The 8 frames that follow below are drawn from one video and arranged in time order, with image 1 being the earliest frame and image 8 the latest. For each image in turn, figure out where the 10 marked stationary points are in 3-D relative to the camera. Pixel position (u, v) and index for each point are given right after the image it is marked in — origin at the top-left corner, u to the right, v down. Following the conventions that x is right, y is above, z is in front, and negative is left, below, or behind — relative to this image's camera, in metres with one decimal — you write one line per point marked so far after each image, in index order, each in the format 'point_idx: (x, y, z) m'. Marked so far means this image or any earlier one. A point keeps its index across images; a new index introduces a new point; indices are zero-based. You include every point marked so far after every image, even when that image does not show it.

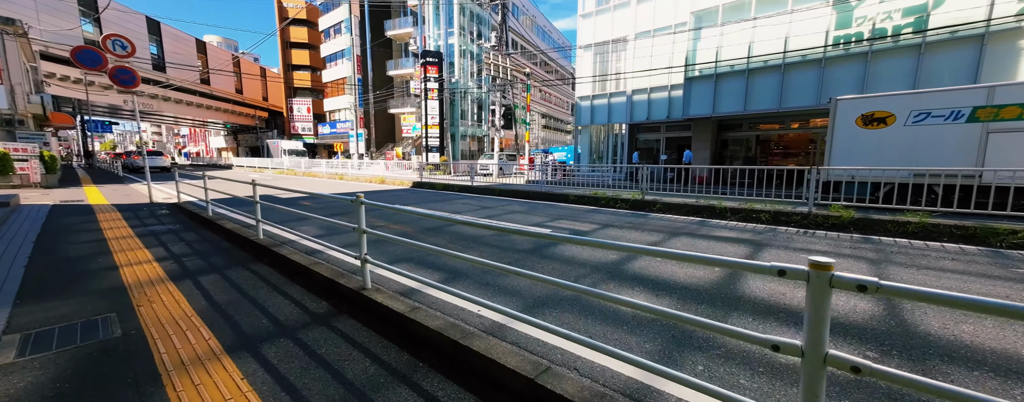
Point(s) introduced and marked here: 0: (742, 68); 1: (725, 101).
0: (+9.0, +5.1, +14.0) m
1: (+8.6, +4.0, +14.6) m
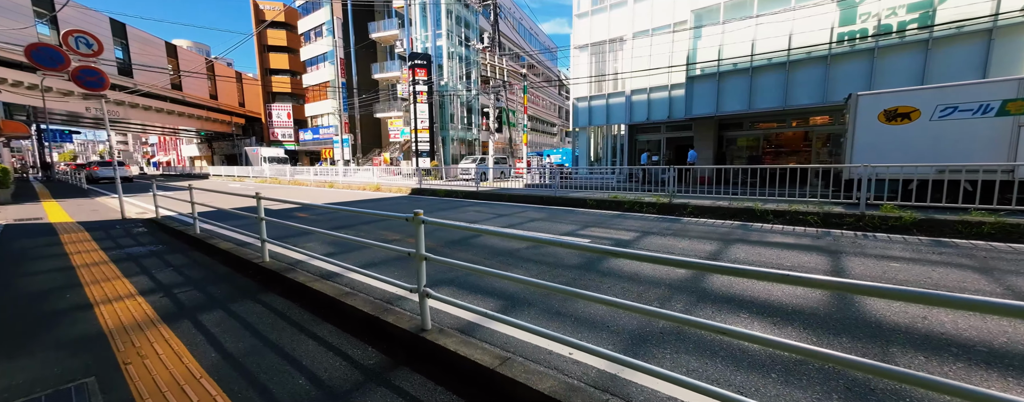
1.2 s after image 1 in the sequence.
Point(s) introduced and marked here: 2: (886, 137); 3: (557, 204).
0: (+9.0, +5.2, +13.9) m
1: (+8.6, +4.0, +14.5) m
2: (+8.2, +1.4, +8.0) m
3: (+1.2, -0.1, +10.3) m
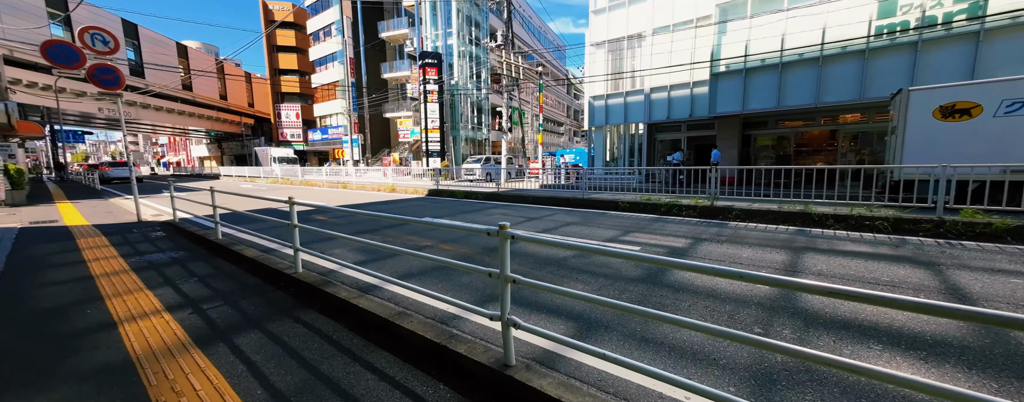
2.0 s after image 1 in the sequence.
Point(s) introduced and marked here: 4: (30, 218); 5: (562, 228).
0: (+9.7, +5.1, +13.4) m
1: (+9.3, +4.0, +14.0) m
2: (+8.8, +1.4, +7.5) m
3: (+1.8, -0.1, +9.9) m
4: (-13.1, -0.5, +10.0) m
5: (+0.9, -0.5, +6.7) m
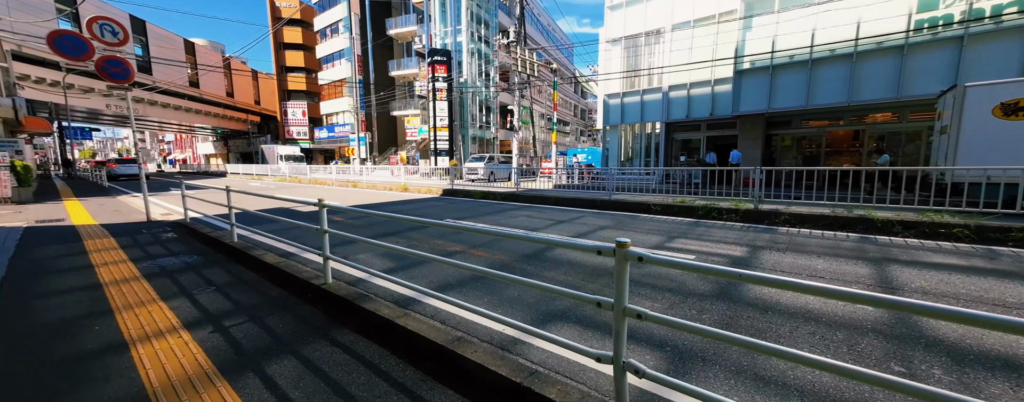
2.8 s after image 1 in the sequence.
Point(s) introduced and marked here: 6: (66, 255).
0: (+10.3, +5.0, +12.9) m
1: (+10.0, +3.9, +13.5) m
2: (+9.3, +1.3, +7.0) m
3: (+2.4, -0.2, +9.5) m
4: (-12.6, -0.4, +9.7) m
5: (+1.5, -0.5, +6.2) m
6: (-6.7, -0.8, +5.5) m
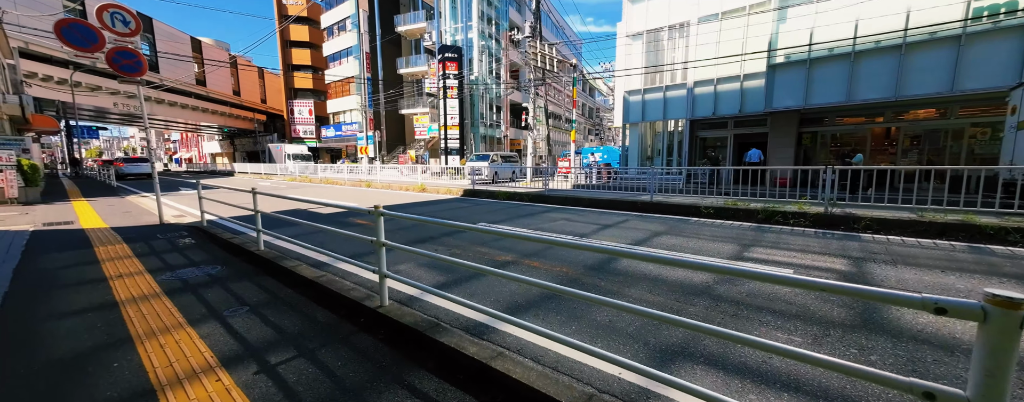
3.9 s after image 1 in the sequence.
0: (+11.1, +5.0, +12.2) m
1: (+10.8, +3.9, +12.8) m
2: (+10.1, +1.2, +6.3) m
3: (+3.2, -0.2, +8.9) m
4: (-11.8, -0.4, +9.2) m
5: (+2.2, -0.6, +5.7) m
6: (-5.9, -0.9, +4.9) m
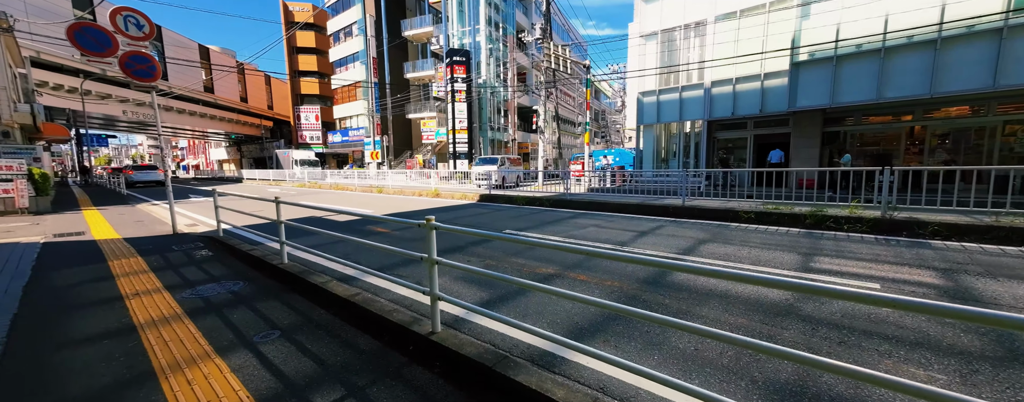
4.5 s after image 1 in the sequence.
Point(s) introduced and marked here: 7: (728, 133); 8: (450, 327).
0: (+11.7, +5.0, +11.8) m
1: (+11.4, +3.8, +12.4) m
2: (+10.6, +1.2, +5.9) m
3: (+3.7, -0.3, +8.5) m
4: (-11.2, -0.7, +9.0) m
5: (+2.8, -0.7, +5.3) m
6: (-5.4, -1.0, +4.6) m
7: (+9.8, +3.1, +16.6) m
8: (-0.5, -1.0, +3.0) m
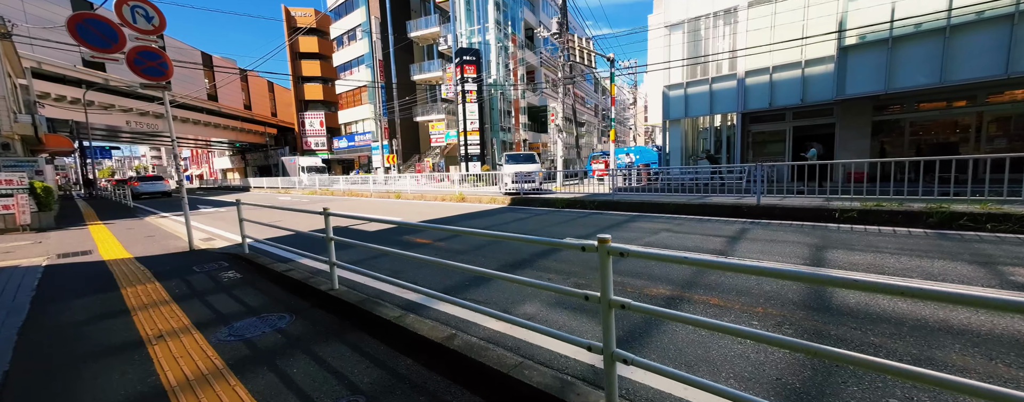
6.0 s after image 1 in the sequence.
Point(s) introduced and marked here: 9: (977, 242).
0: (+12.6, +5.2, +10.9) m
1: (+12.3, +4.0, +11.5) m
2: (+11.6, +1.4, +5.0) m
3: (+4.8, -0.3, +7.6) m
4: (-10.1, -1.1, +8.2) m
5: (+3.8, -0.7, +4.4) m
6: (-4.3, -1.2, +3.8) m
7: (+10.8, +3.3, +15.7) m
8: (+0.6, -1.1, +2.2) m
9: (+5.5, -0.5, +4.3) m
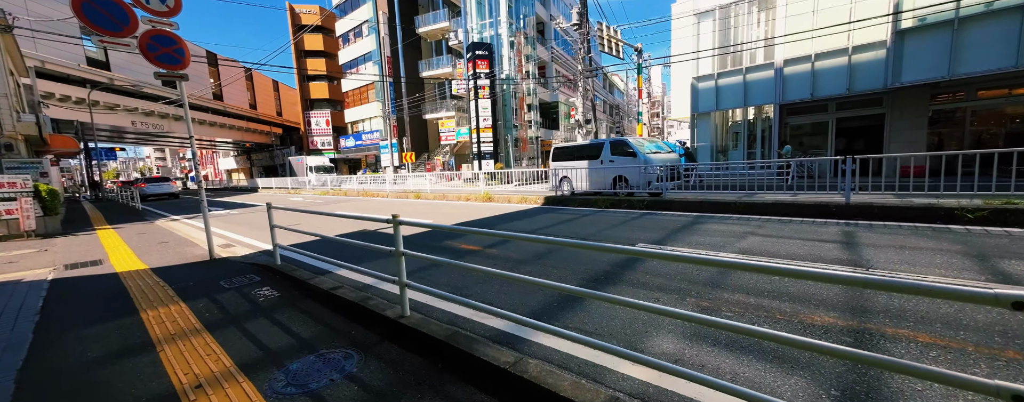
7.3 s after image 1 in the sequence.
0: (+13.6, +5.3, +10.0) m
1: (+13.4, +4.1, +10.5) m
2: (+12.6, +1.5, +4.1) m
3: (+5.8, -0.3, +6.8) m
4: (-9.1, -1.2, +7.5) m
5: (+4.8, -0.7, +3.6) m
6: (-3.3, -1.3, +3.1) m
7: (+11.8, +3.4, +14.8) m
8: (+1.6, -1.2, +1.4) m
9: (+6.6, -0.5, +3.5) m
